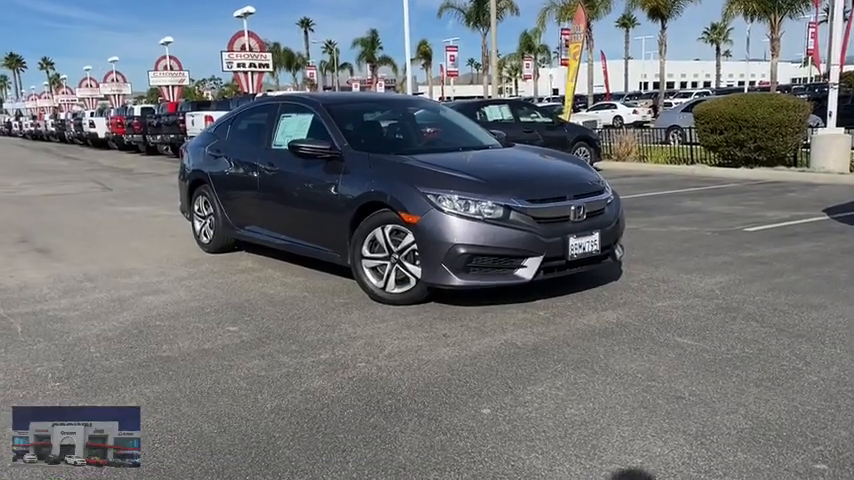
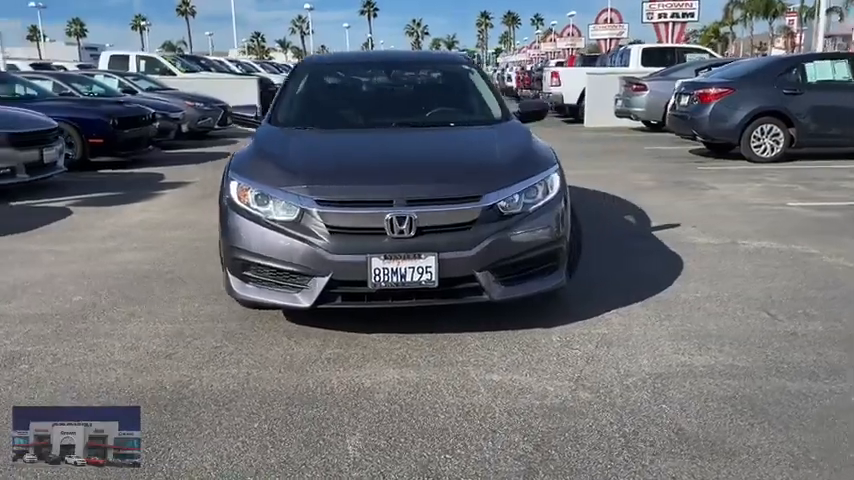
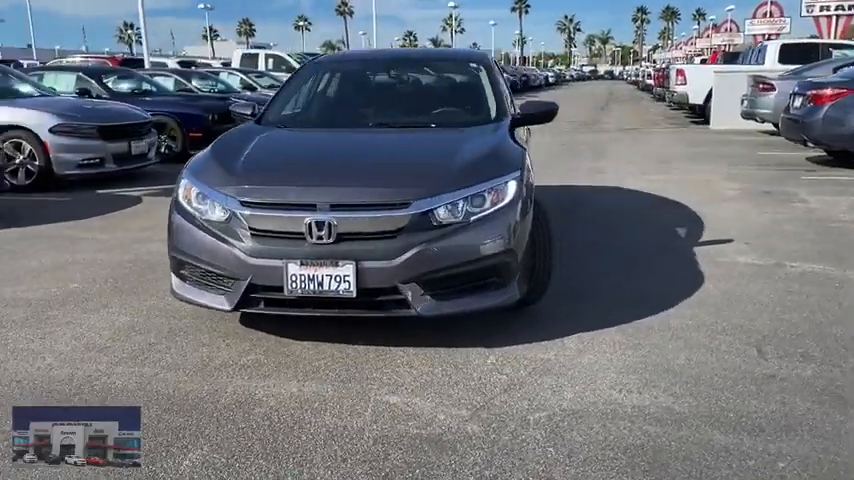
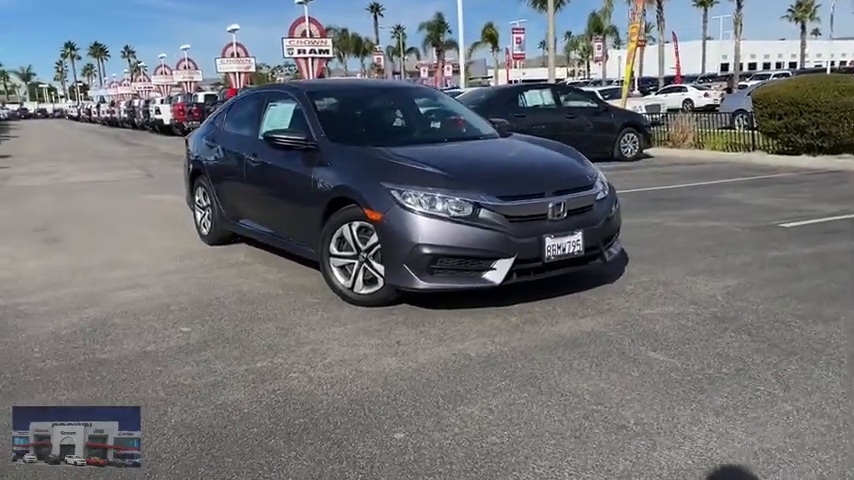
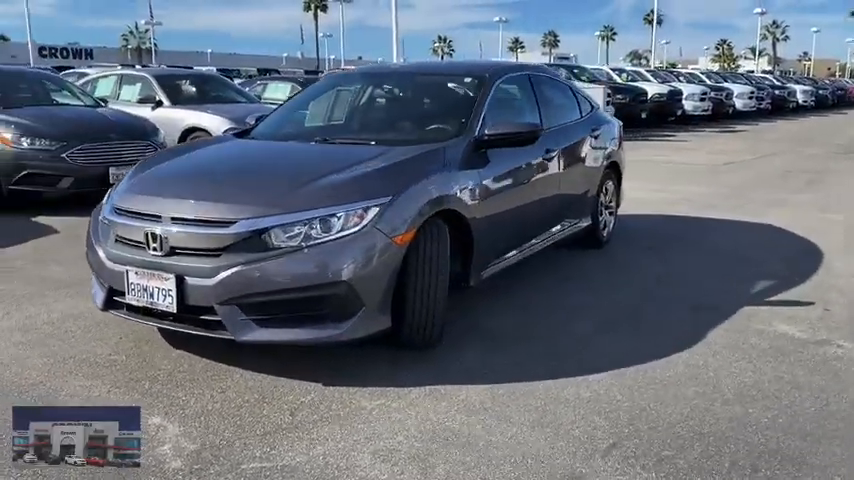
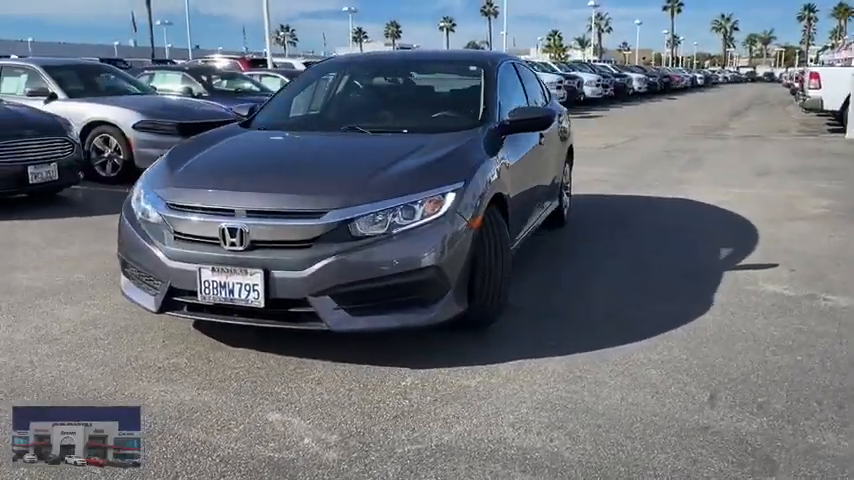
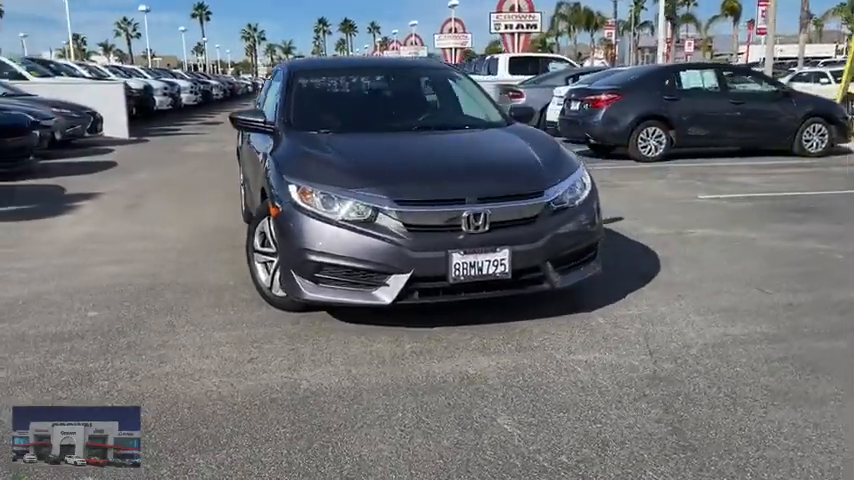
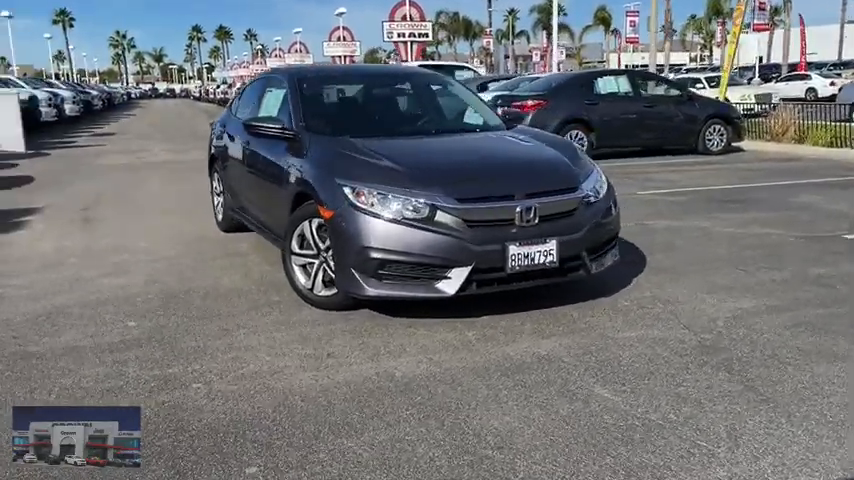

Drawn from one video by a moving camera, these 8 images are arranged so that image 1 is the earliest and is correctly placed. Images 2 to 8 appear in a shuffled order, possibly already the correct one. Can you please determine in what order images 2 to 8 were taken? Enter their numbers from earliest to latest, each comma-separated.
4, 8, 7, 2, 3, 6, 5
